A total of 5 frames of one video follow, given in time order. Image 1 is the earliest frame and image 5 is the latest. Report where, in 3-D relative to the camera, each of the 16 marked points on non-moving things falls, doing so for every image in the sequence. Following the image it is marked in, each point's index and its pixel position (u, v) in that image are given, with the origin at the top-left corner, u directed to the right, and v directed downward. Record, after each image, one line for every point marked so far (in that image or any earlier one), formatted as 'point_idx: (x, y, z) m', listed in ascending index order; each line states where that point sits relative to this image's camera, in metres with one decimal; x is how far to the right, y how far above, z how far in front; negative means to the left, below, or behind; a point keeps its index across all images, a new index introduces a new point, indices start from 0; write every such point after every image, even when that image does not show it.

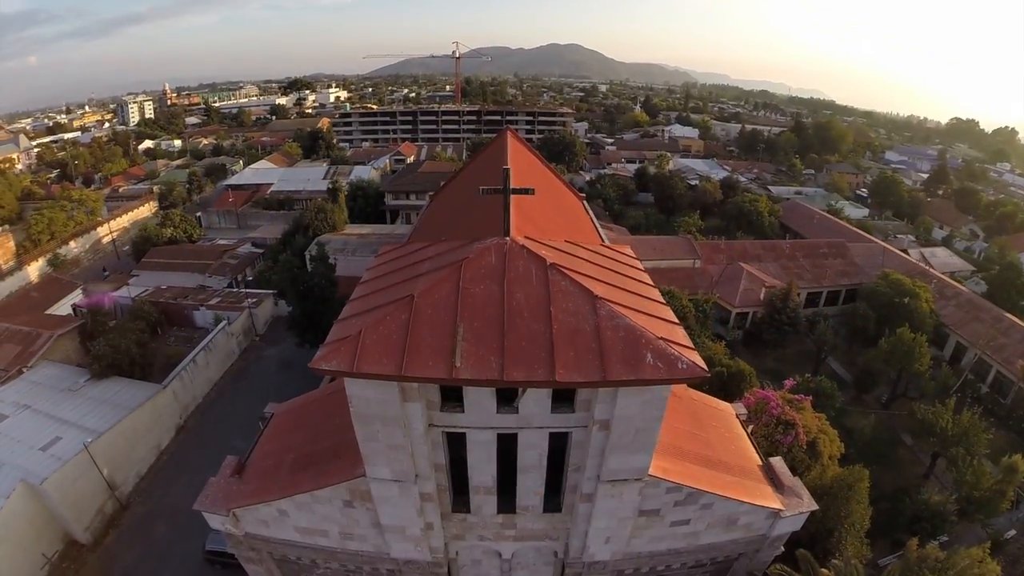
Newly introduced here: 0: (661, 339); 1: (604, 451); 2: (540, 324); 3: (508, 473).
0: (+2.4, -0.8, +8.2) m
1: (+1.7, -2.9, +9.0) m
2: (+0.4, -0.5, +8.2) m
3: (-0.1, -3.8, +10.2) m
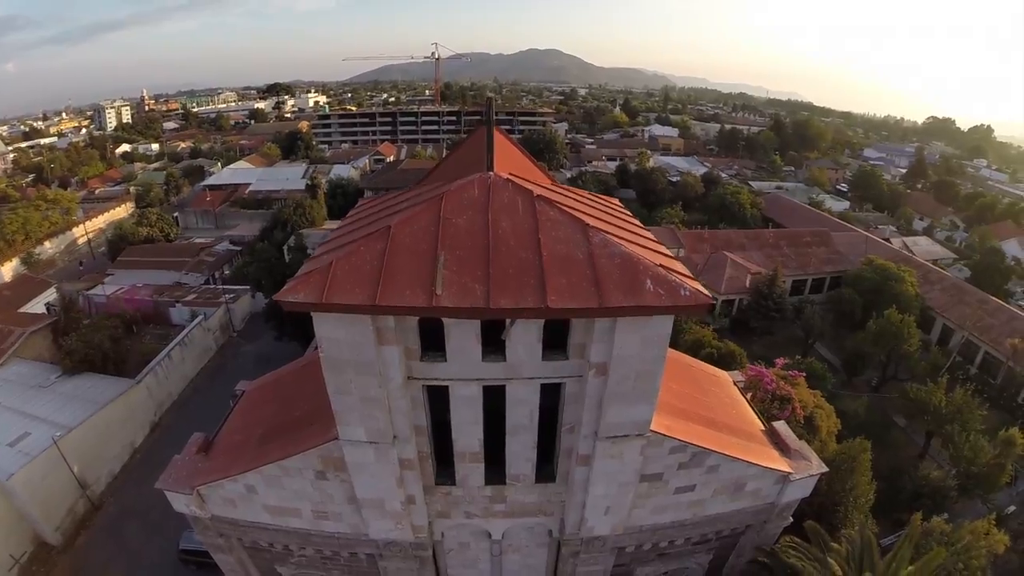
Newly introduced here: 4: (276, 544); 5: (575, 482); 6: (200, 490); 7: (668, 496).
0: (+2.2, +0.3, +7.7) m
1: (+1.5, -1.9, +8.4) m
2: (+0.2, +0.5, +7.7) m
3: (-0.3, -2.8, +9.5) m
4: (-5.2, -5.7, +11.0) m
5: (+1.2, -3.7, +9.4) m
6: (-6.4, -4.2, +10.1) m
7: (+3.1, -4.1, +9.9) m
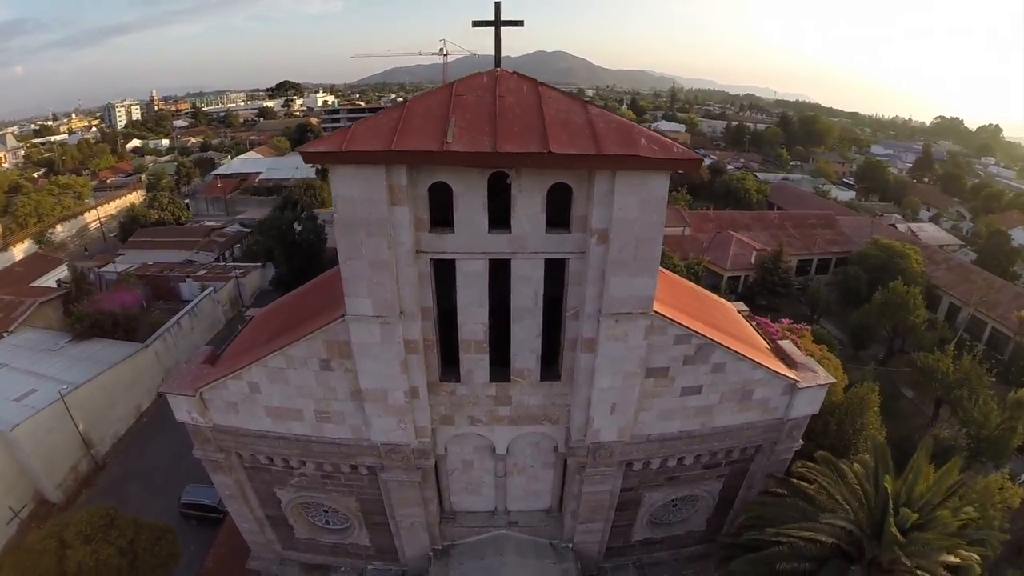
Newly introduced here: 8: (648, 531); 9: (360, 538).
0: (+2.3, +2.5, +7.9) m
1: (+1.6, +0.2, +8.5) m
2: (+0.3, +2.7, +7.9) m
3: (-0.2, -0.8, +9.5) m
4: (-5.1, -3.7, +10.8) m
5: (+1.3, -1.6, +9.3) m
6: (-6.3, -2.1, +10.1) m
7: (+3.2, -2.1, +9.8) m
8: (+3.3, -6.0, +12.2) m
9: (-3.7, -6.1, +12.1) m
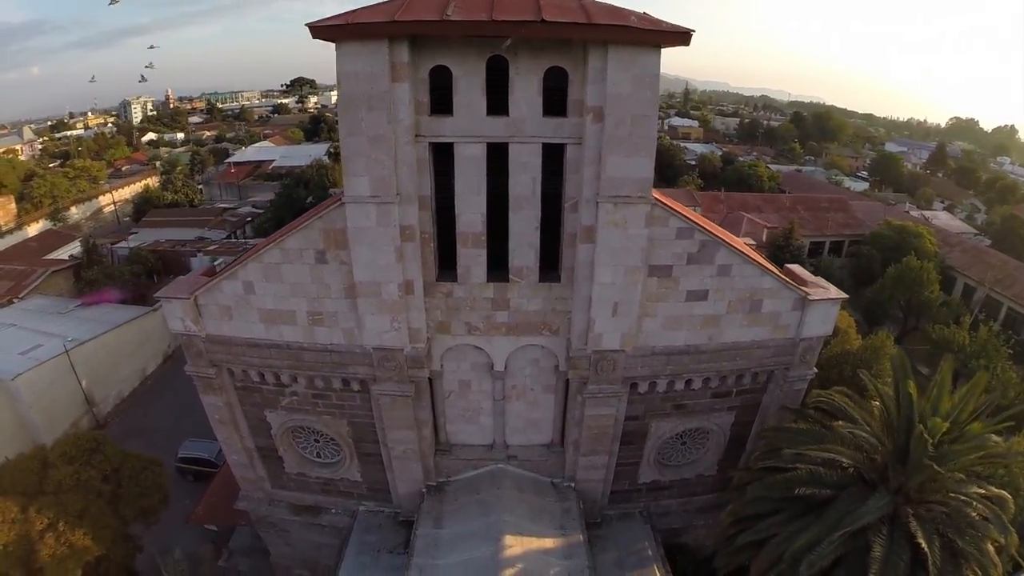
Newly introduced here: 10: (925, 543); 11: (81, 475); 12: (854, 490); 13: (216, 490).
0: (+2.3, +4.5, +7.9) m
1: (+1.6, +2.2, +8.3) m
2: (+0.4, +4.7, +7.9) m
3: (-0.2, +1.2, +9.2) m
4: (-5.2, -1.8, +10.5) m
5: (+1.3, +0.3, +9.0) m
6: (-6.3, -0.1, +9.9) m
7: (+3.2, -0.3, +9.4) m
8: (+3.3, -4.3, +11.5) m
9: (-3.8, -4.3, +11.6) m
10: (+6.8, -4.2, +8.1) m
11: (-9.3, -4.0, +10.6) m
12: (+6.3, -3.7, +9.0) m
13: (-8.4, -5.8, +14.1) m
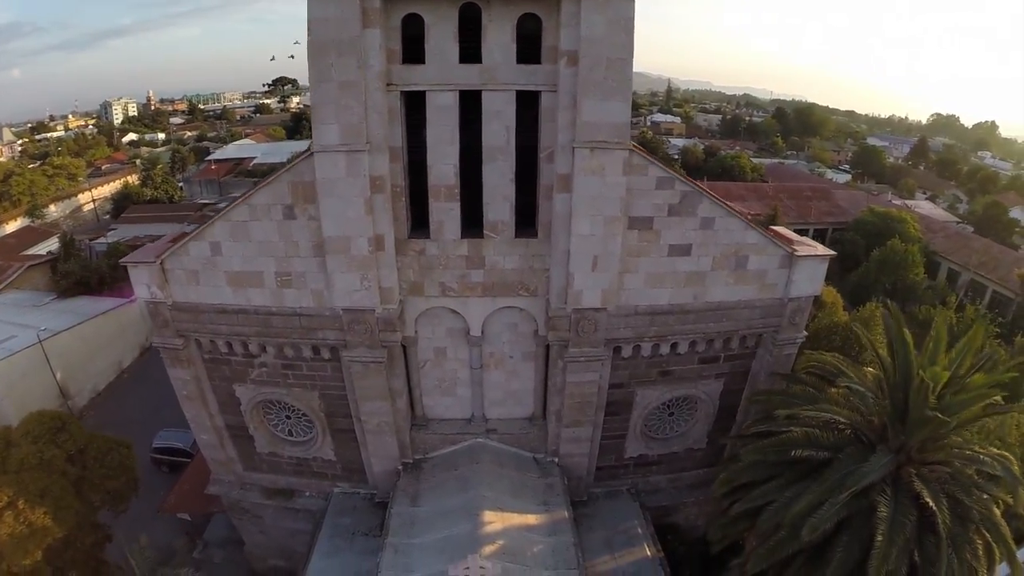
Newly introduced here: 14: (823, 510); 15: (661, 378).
0: (+1.9, +5.4, +7.7) m
1: (+1.2, +3.1, +8.0) m
2: (-0.1, +5.6, +7.8) m
3: (-0.6, +2.0, +8.9) m
4: (-5.6, -1.1, +10.0) m
5: (+0.8, +1.1, +8.7) m
6: (-6.7, +0.6, +9.4) m
7: (+2.8, +0.5, +9.1) m
8: (+2.9, -3.5, +11.1) m
9: (-4.2, -3.7, +11.1) m
10: (+6.4, -3.3, +7.7) m
11: (-9.7, -3.4, +10.0) m
12: (+5.9, -2.8, +8.6) m
13: (-8.9, -5.2, +13.4) m
14: (+5.0, -3.6, +8.1) m
15: (+3.1, -1.9, +10.3) m
